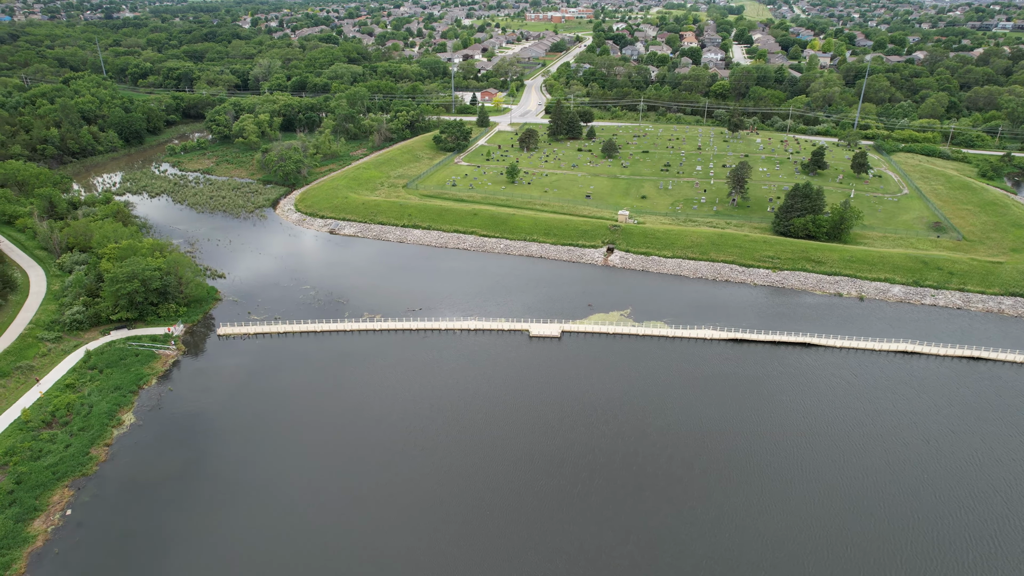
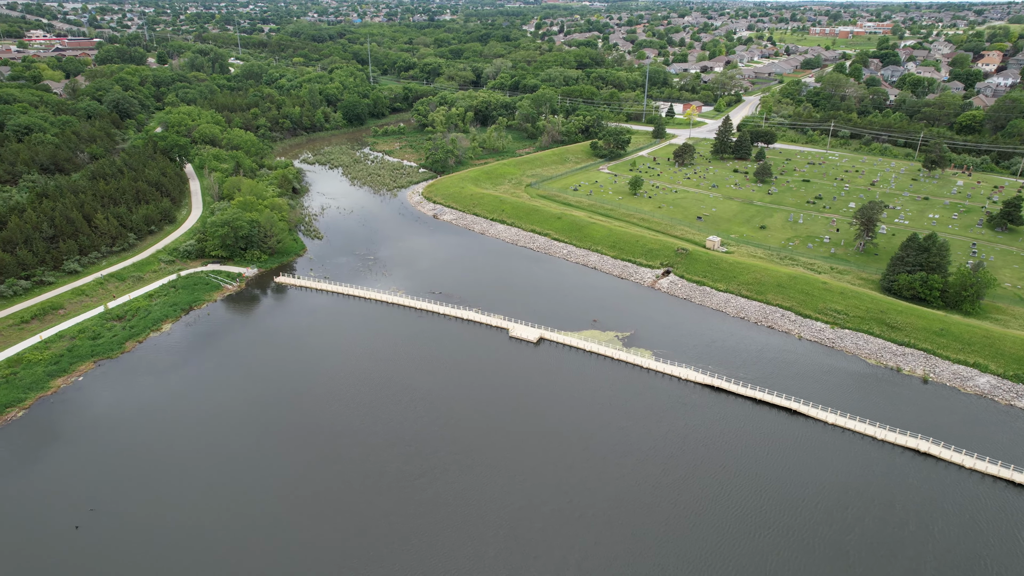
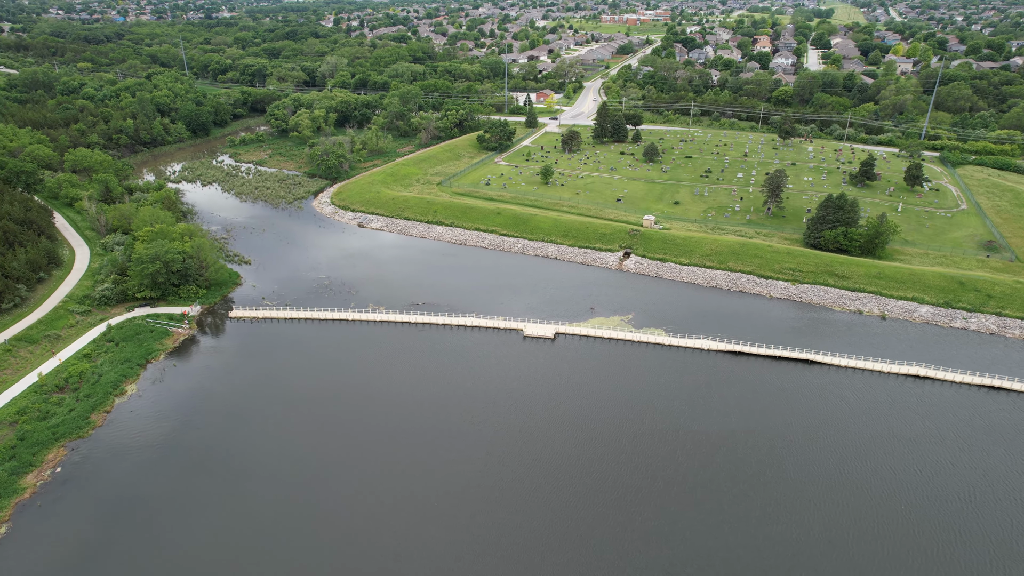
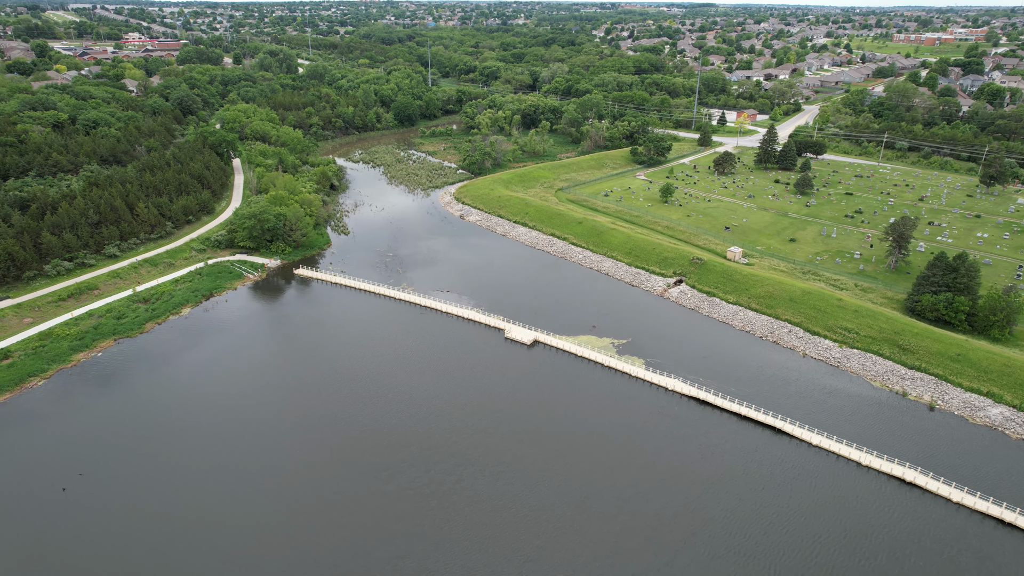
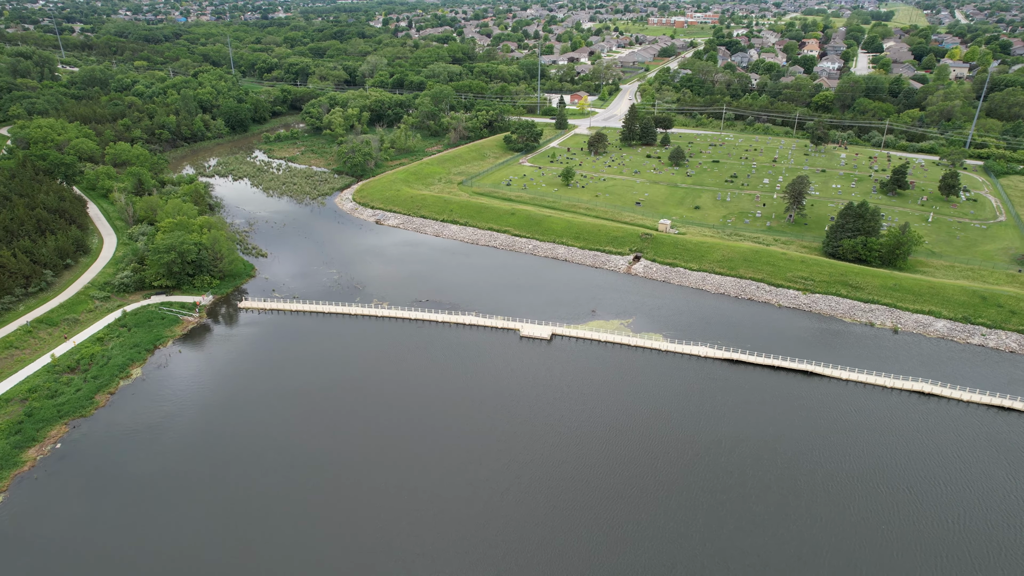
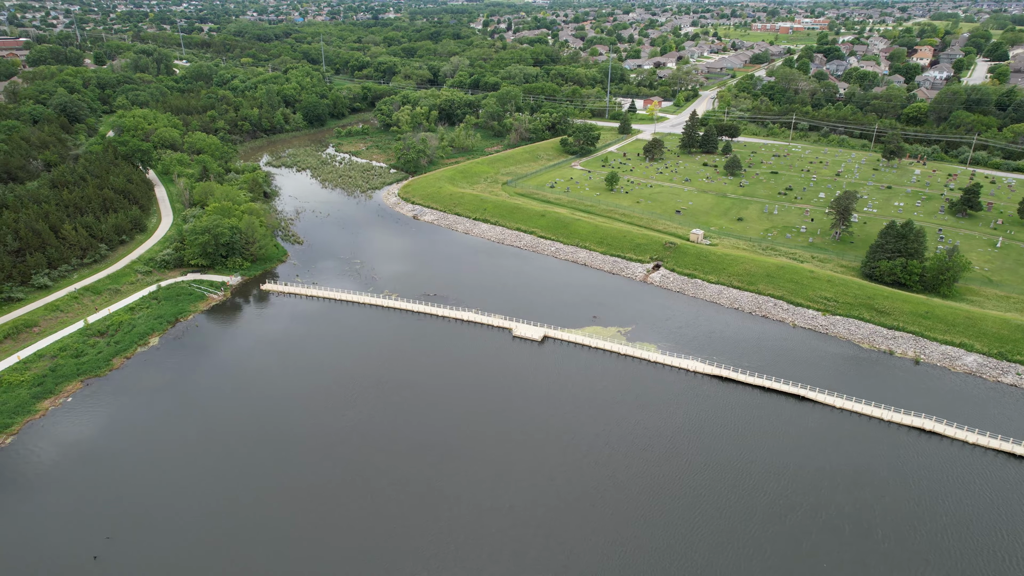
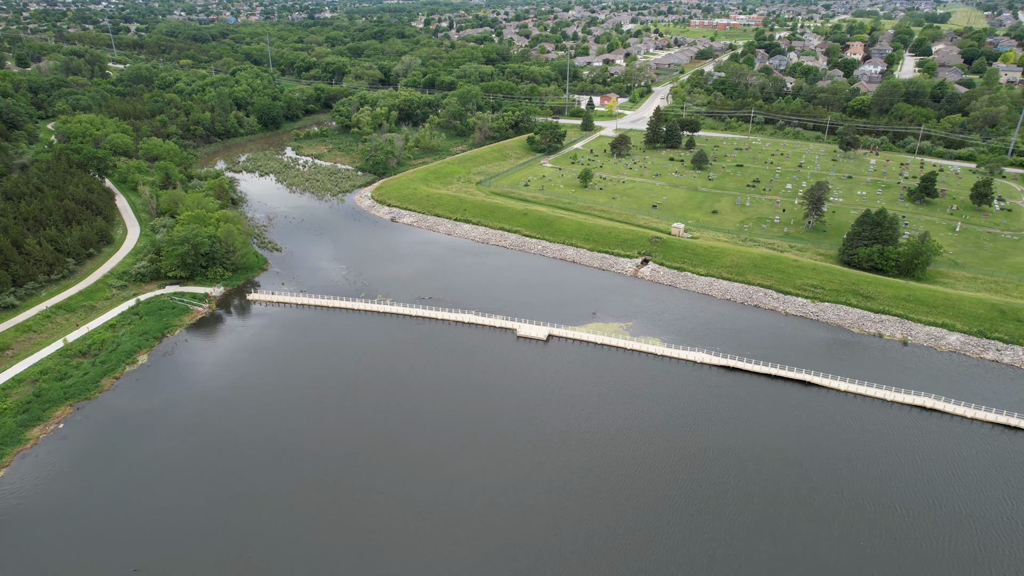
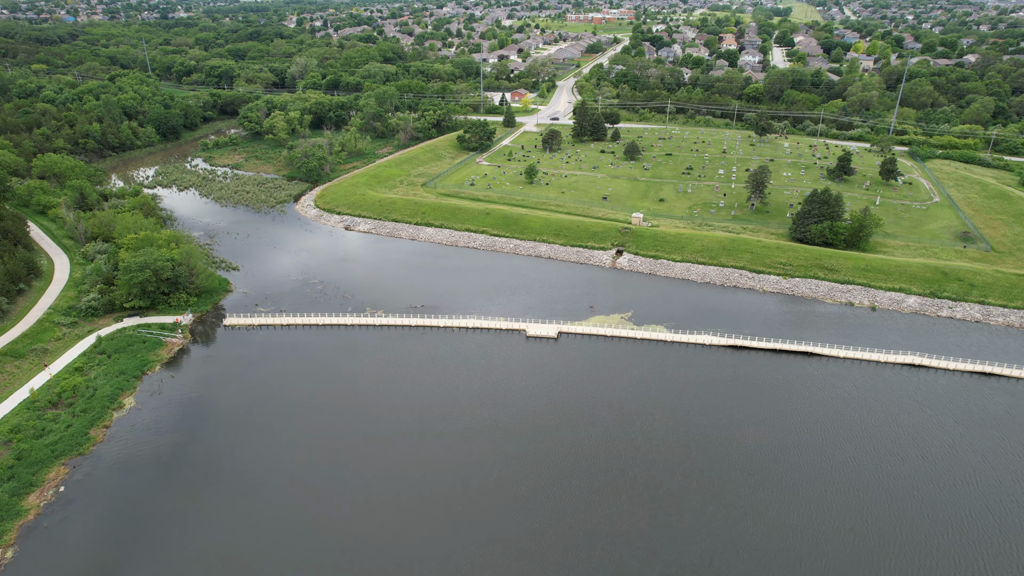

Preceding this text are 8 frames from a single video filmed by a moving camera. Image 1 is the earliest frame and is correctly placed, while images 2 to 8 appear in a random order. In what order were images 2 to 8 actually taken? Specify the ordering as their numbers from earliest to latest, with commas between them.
8, 3, 5, 7, 6, 2, 4
